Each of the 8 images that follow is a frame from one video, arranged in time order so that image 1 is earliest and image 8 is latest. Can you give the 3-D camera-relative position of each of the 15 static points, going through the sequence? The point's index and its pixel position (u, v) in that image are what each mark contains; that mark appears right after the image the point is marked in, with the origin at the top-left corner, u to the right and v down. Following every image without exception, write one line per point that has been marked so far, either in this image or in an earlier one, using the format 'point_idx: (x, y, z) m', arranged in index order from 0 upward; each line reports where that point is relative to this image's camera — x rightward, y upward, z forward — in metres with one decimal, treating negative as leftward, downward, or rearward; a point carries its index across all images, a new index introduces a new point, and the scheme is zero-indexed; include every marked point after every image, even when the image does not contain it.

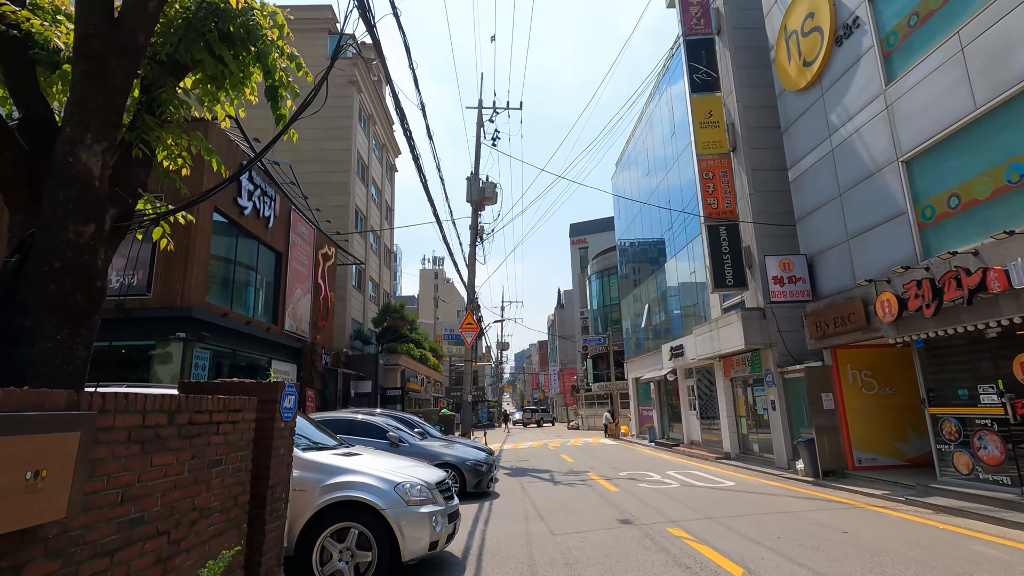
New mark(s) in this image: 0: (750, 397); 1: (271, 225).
0: (+7.1, -3.2, +16.0) m
1: (-7.4, +1.9, +16.5) m
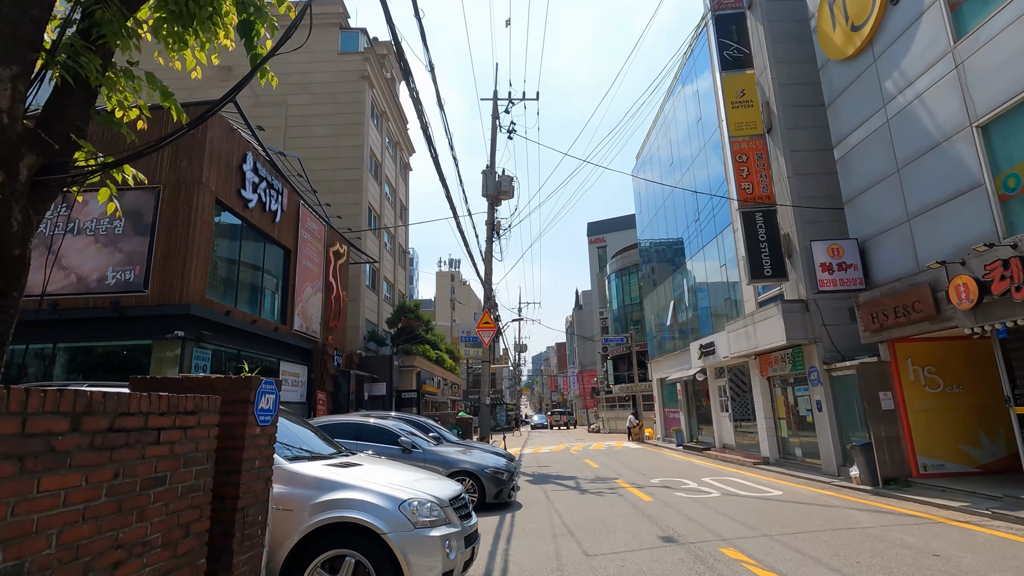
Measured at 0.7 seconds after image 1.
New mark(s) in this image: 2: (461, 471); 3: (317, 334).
0: (+7.6, -3.0, +14.8) m
1: (-6.8, +2.0, +15.7) m
2: (-0.9, -3.4, +10.0) m
3: (-6.5, -1.5, +18.0) m
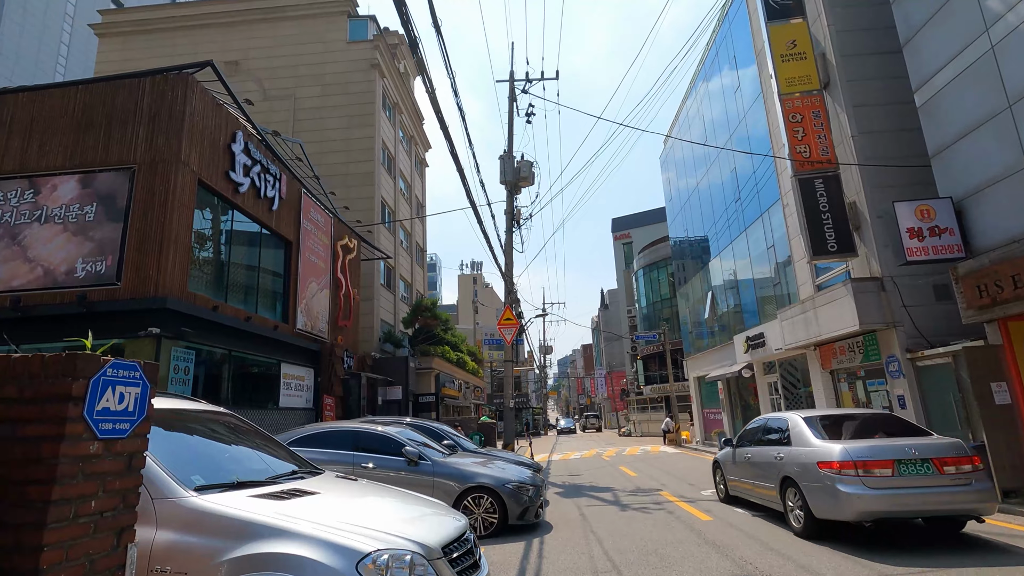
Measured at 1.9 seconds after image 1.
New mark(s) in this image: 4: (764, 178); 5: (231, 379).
0: (+8.2, -2.5, +12.7) m
1: (-6.3, +2.1, +14.3) m
2: (-0.5, -3.0, +8.3) m
3: (-5.8, -1.4, +16.5) m
4: (+8.7, +4.0, +18.8) m
5: (-6.5, -2.1, +12.4) m
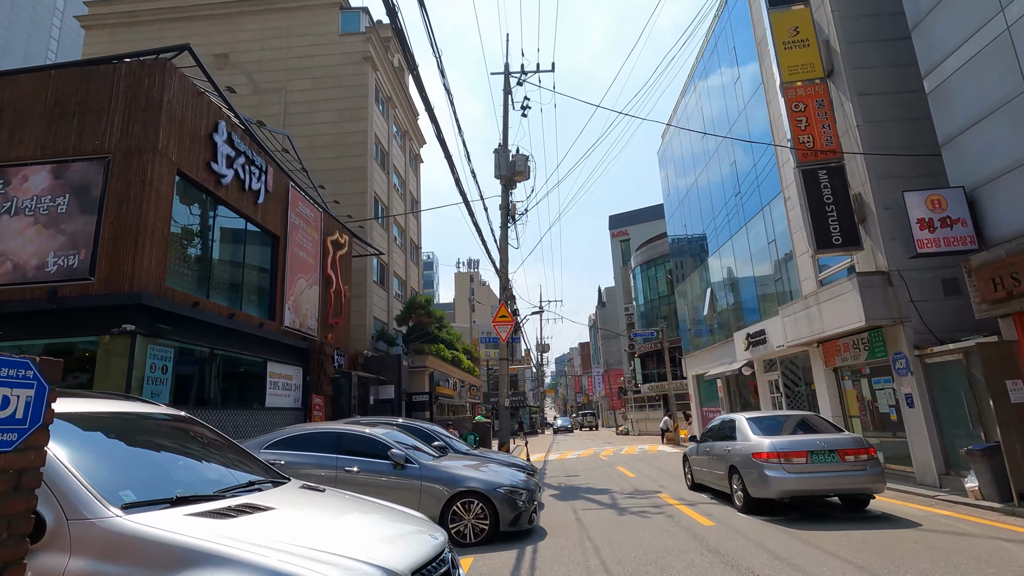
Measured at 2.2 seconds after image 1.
0: (+8.1, -2.3, +12.3) m
1: (-6.4, +2.2, +13.9) m
2: (-0.6, -3.0, +7.9) m
3: (-5.9, -1.3, +16.1) m
4: (+8.5, +4.1, +18.4) m
5: (-6.6, -2.0, +11.9) m
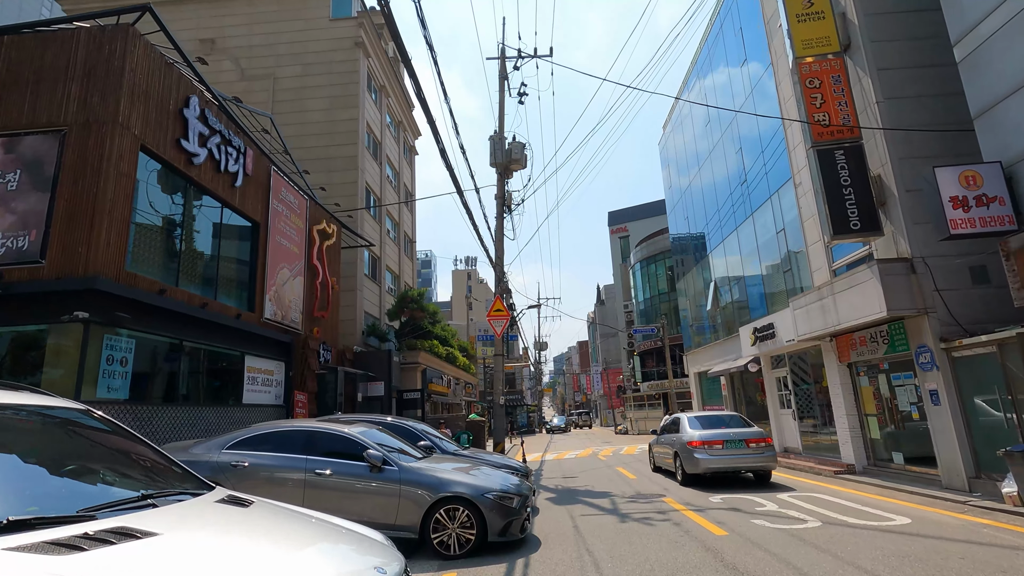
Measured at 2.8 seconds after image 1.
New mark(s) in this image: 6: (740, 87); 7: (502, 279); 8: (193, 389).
0: (+8.0, -2.1, +11.5) m
1: (-6.6, +2.5, +13.0) m
2: (-0.8, -2.7, +7.0) m
3: (-6.1, -1.0, +15.2) m
4: (+8.4, +4.4, +17.6) m
5: (-6.7, -1.7, +11.0) m
6: (+8.0, +7.0, +18.9) m
7: (-0.3, +0.3, +19.2) m
8: (-6.7, -2.1, +11.3) m
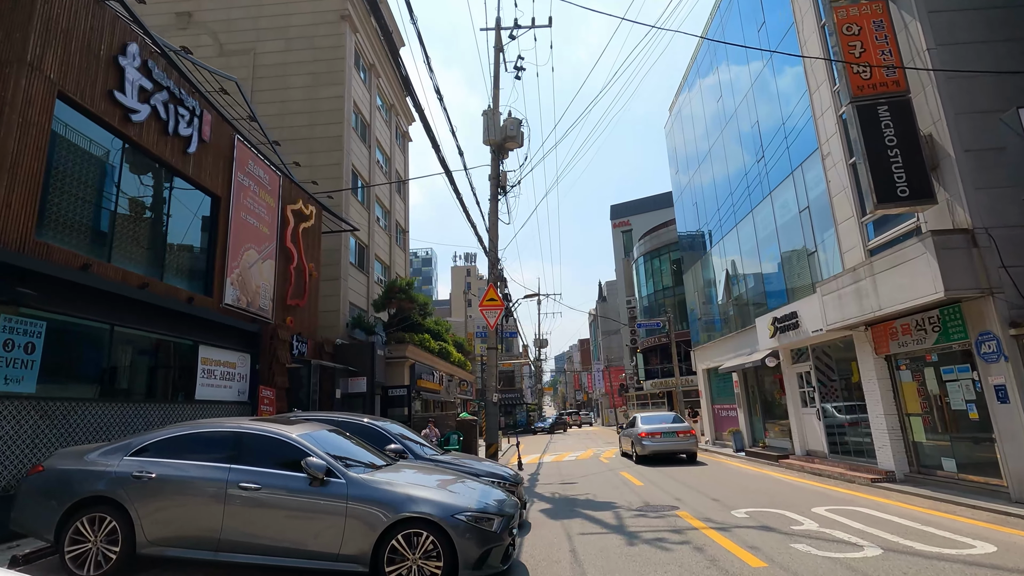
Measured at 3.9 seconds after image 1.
0: (+7.8, -1.7, +9.9) m
1: (-6.8, +2.9, +11.5) m
2: (-1.0, -2.3, +5.5) m
3: (-6.3, -0.6, +13.7) m
4: (+8.2, +4.8, +16.0) m
5: (-6.9, -1.3, +9.5) m
6: (+7.9, +7.4, +17.3) m
7: (-0.5, +0.7, +17.6) m
8: (-6.9, -1.7, +9.8) m
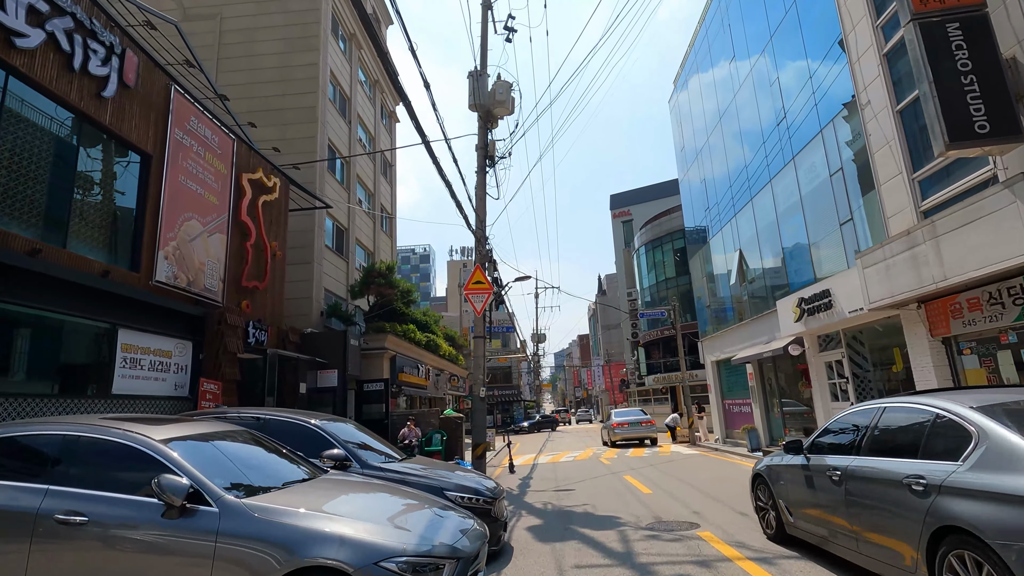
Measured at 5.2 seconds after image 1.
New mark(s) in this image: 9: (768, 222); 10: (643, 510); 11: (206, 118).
0: (+7.5, -1.2, +8.1) m
1: (-7.1, +3.4, +9.6) m
2: (-1.3, -1.8, +3.6) m
3: (-6.6, -0.1, +11.8) m
4: (+7.9, +5.3, +14.1) m
5: (-7.2, -0.8, +7.6) m
6: (+7.5, +8.0, +15.4) m
7: (-0.8, +1.3, +15.8) m
8: (-7.2, -1.2, +7.9) m
9: (+8.1, +2.1, +16.9) m
10: (+2.1, -3.5, +8.6) m
11: (-6.9, +3.8, +12.1) m
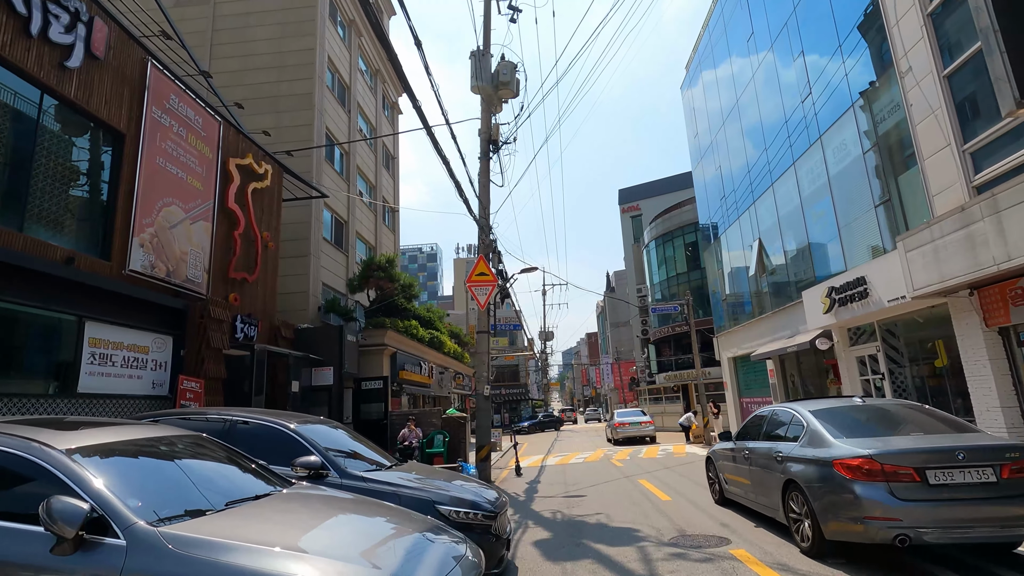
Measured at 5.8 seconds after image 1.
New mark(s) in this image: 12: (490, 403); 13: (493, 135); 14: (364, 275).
0: (+7.5, -1.0, +7.1) m
1: (-7.0, +3.6, +8.7) m
2: (-1.3, -1.7, +2.7) m
3: (-6.5, +0.1, +11.0) m
4: (+8.0, +5.6, +13.0) m
5: (-7.2, -0.7, +6.8) m
6: (+7.7, +8.2, +14.4) m
7: (-0.7, +1.5, +14.9) m
8: (-7.1, -1.1, +7.1) m
9: (+8.2, +2.3, +15.9) m
10: (+2.2, -3.3, +7.7) m
11: (-6.8, +4.0, +11.3) m
12: (-0.6, -3.2, +15.0) m
13: (-0.6, +4.5, +16.0) m
14: (-5.1, +0.4, +19.0) m
